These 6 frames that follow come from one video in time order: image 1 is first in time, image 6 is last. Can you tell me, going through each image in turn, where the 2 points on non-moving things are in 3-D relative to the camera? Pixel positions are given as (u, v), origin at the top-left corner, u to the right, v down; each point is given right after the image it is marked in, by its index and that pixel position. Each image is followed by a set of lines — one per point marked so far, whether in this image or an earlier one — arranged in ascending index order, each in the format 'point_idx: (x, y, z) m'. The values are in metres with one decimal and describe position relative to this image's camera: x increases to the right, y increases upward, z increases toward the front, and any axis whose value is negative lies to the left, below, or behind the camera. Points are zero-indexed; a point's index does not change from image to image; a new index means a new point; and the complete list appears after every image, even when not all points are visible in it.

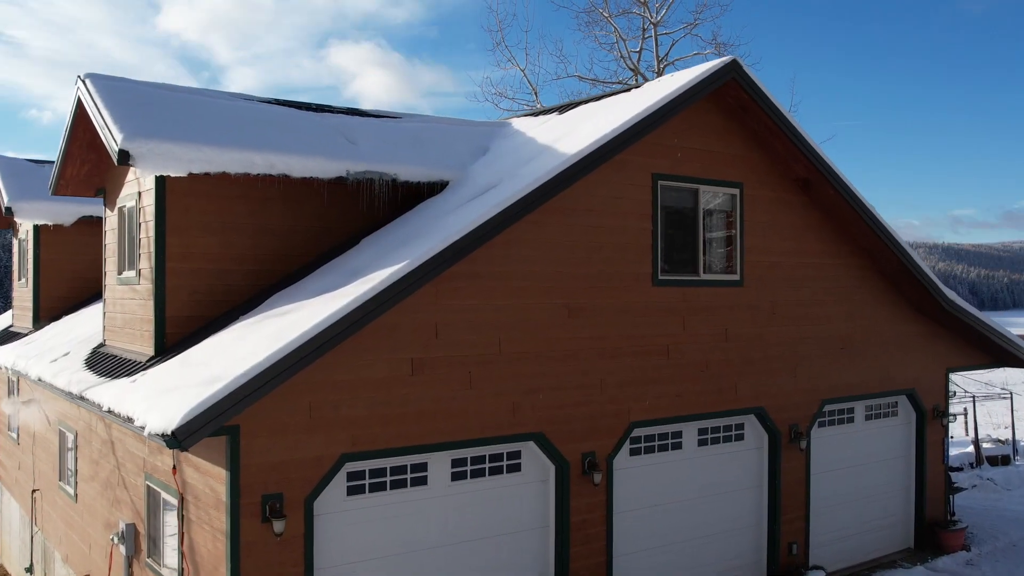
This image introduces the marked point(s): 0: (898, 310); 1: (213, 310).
0: (+1.8, -0.1, +2.8) m
1: (-1.0, -0.1, +2.0) m
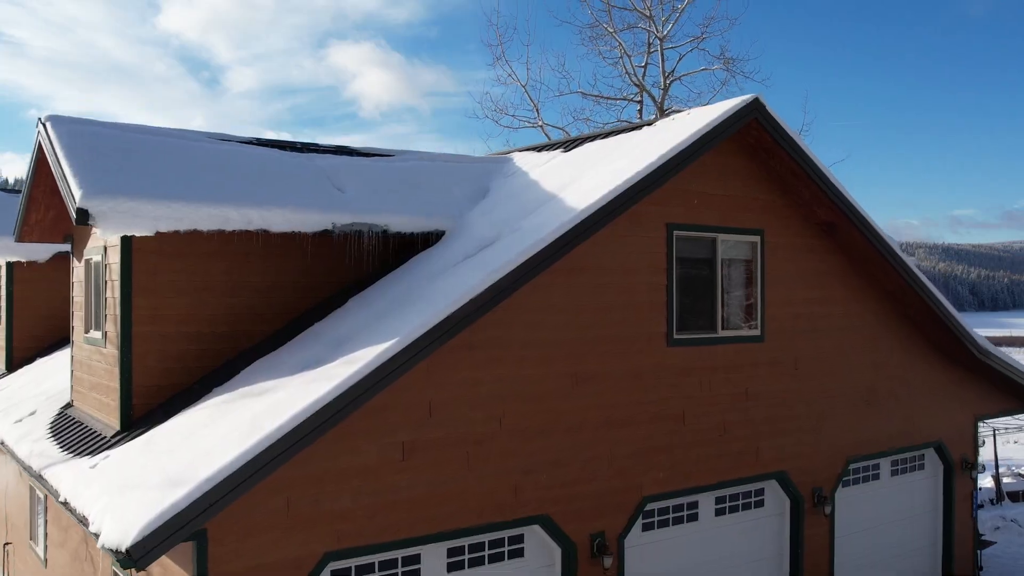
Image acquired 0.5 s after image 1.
0: (+1.9, -0.3, +2.6) m
1: (-1.0, -0.3, +1.8) m
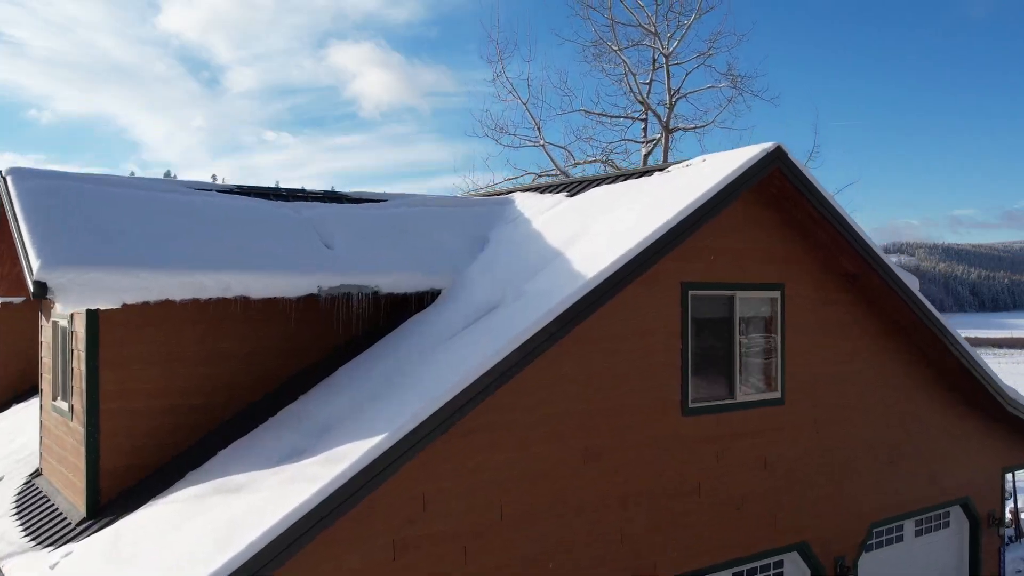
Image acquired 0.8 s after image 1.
0: (+1.9, -0.5, +2.5) m
1: (-1.0, -0.5, +1.7) m
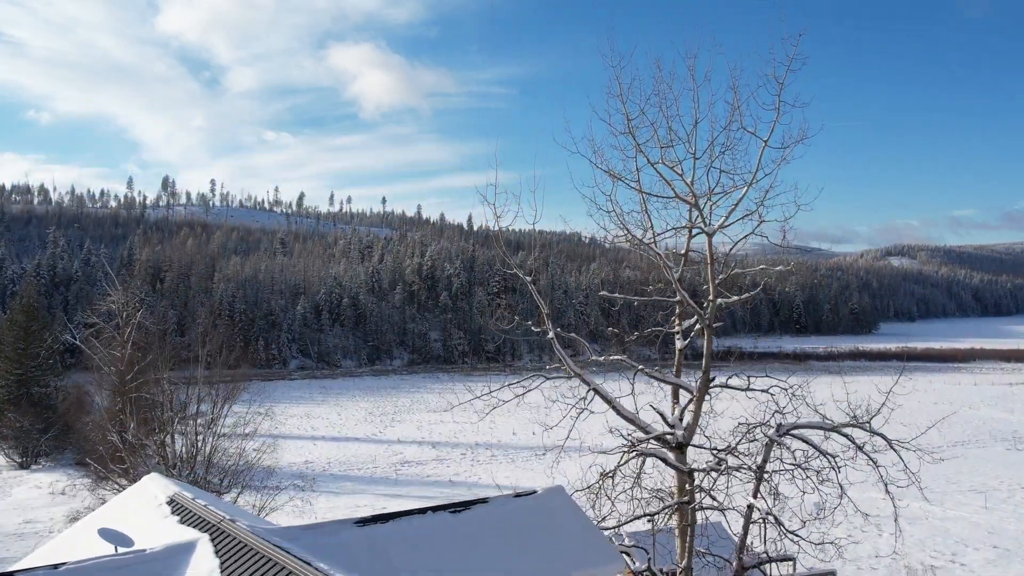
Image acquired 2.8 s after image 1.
0: (+1.9, -2.0, +1.5) m
1: (-1.0, -2.0, +0.7) m
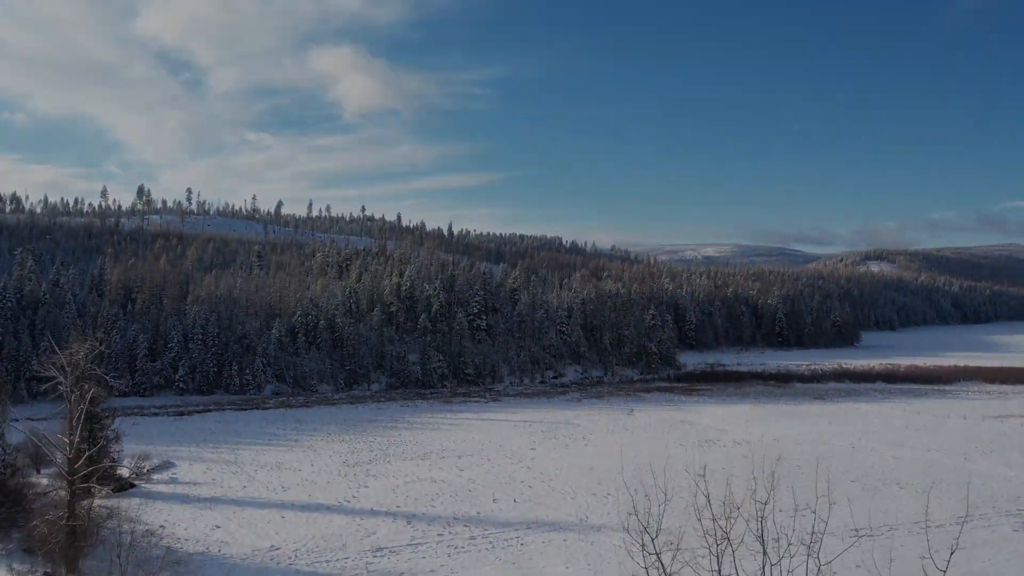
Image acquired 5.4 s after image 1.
0: (+1.7, -4.5, +0.2) m
1: (-1.1, -4.5, -0.7) m
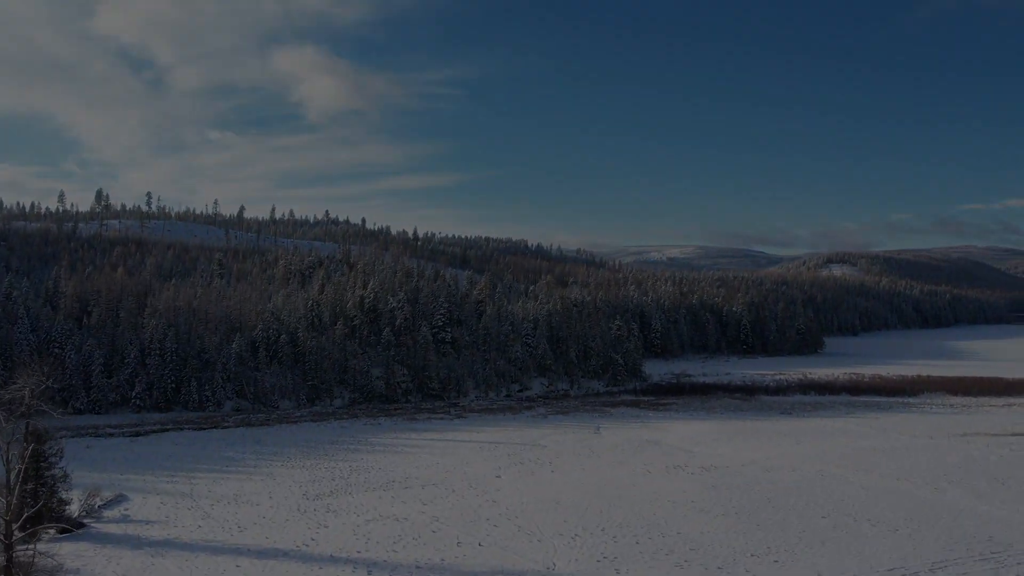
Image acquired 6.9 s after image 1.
0: (+1.5, -5.9, -0.4) m
1: (-1.3, -5.9, -1.4) m
